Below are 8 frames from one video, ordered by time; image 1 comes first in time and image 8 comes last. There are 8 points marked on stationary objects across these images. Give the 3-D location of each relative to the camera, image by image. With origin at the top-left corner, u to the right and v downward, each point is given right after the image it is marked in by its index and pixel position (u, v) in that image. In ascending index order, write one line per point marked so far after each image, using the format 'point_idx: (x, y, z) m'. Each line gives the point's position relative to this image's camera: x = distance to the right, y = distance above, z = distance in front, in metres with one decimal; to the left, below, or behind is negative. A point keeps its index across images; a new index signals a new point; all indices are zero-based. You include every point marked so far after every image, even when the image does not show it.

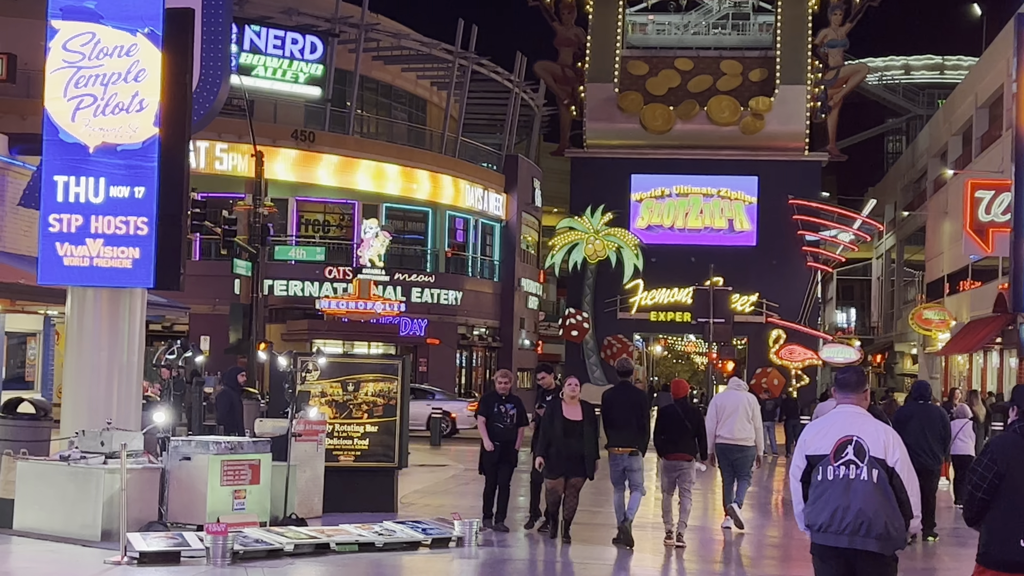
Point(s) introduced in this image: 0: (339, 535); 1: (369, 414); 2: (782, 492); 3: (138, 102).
0: (-1.4, -1.9, +9.3) m
1: (-1.5, -1.3, +12.4) m
2: (+4.2, -3.2, +18.6) m
3: (-4.2, +2.1, +13.4) m
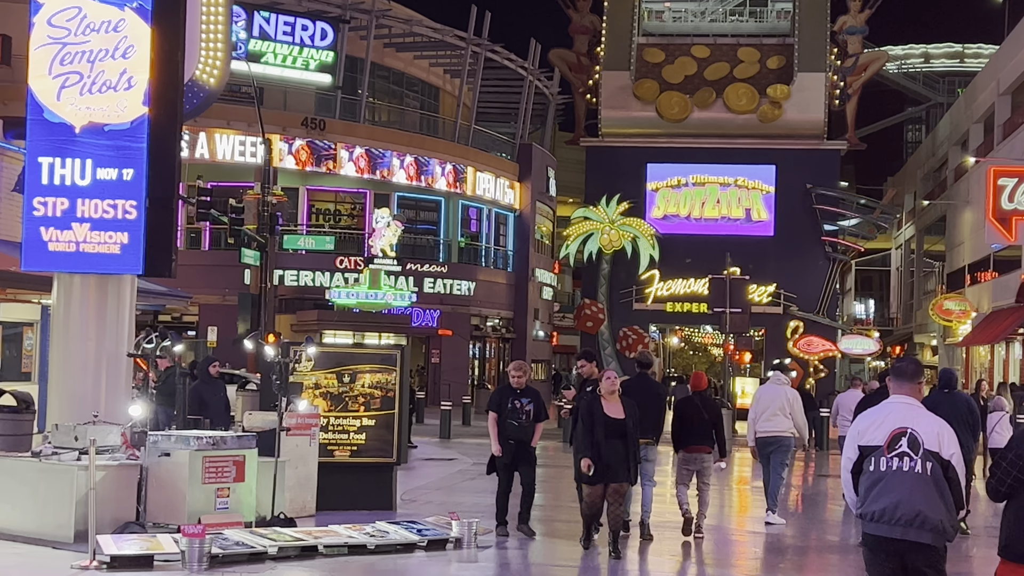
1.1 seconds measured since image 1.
0: (-1.4, -1.8, +8.7) m
1: (-1.5, -1.2, +11.8) m
2: (+4.3, -3.0, +17.9) m
3: (-4.1, +2.2, +12.8) m
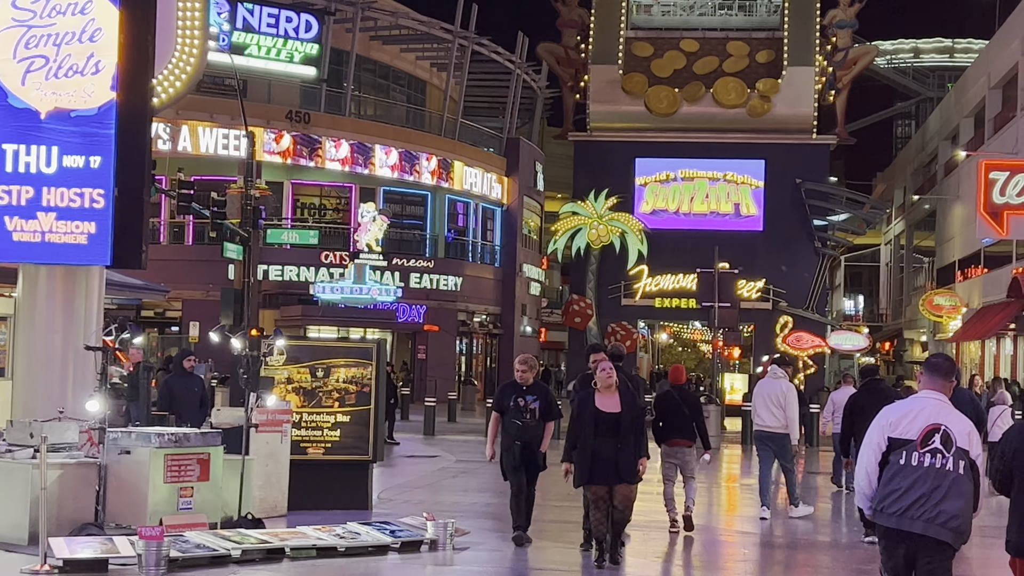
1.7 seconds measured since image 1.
0: (-1.5, -1.7, +8.3) m
1: (-1.6, -1.1, +11.3) m
2: (+4.1, -2.9, +17.5) m
3: (-4.3, +2.3, +12.3) m
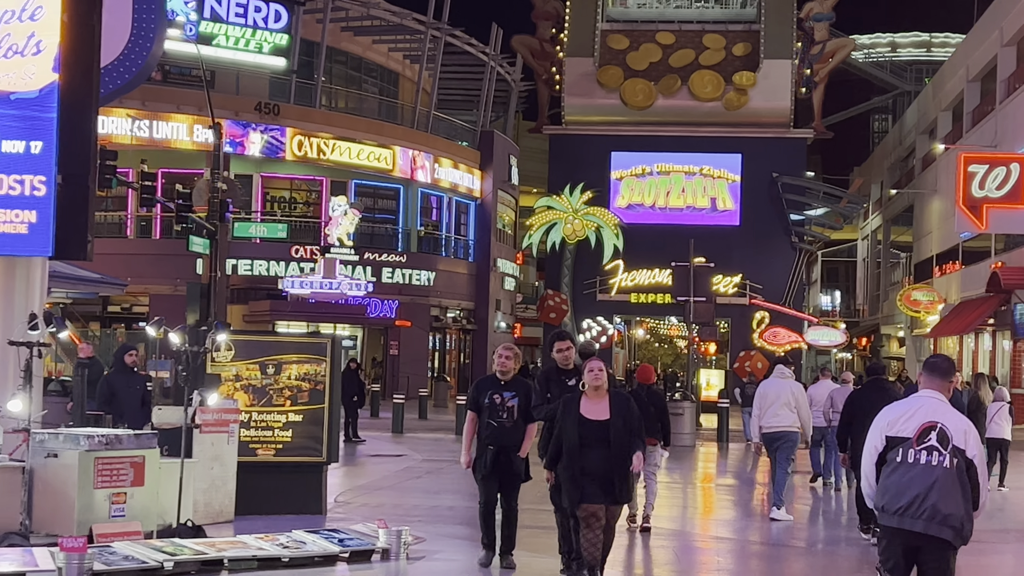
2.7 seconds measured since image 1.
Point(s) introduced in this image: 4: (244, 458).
0: (-1.8, -1.7, +7.7) m
1: (-2.0, -1.0, +10.7) m
2: (+3.6, -2.8, +17.1) m
3: (-4.7, +2.4, +11.7) m
4: (-2.4, -1.5, +10.7) m
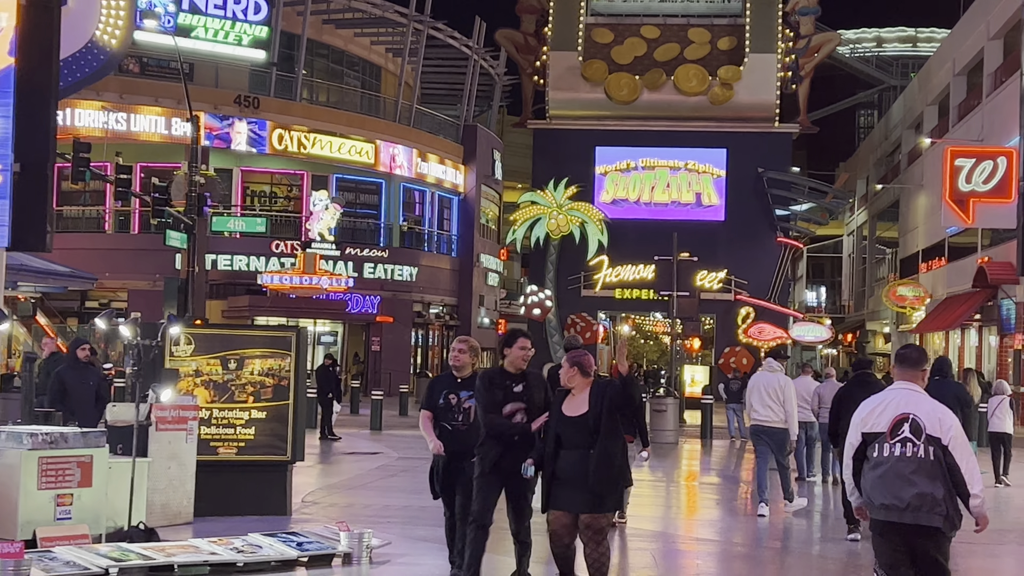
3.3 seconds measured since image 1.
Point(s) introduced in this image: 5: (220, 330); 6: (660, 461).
0: (-2.0, -1.6, +7.3) m
1: (-2.2, -0.9, +10.3) m
2: (+3.3, -2.7, +16.7) m
3: (-4.9, +2.5, +11.2) m
4: (-2.6, -1.4, +10.3) m
5: (-2.5, -0.4, +10.2) m
6: (+2.4, -2.8, +19.6) m
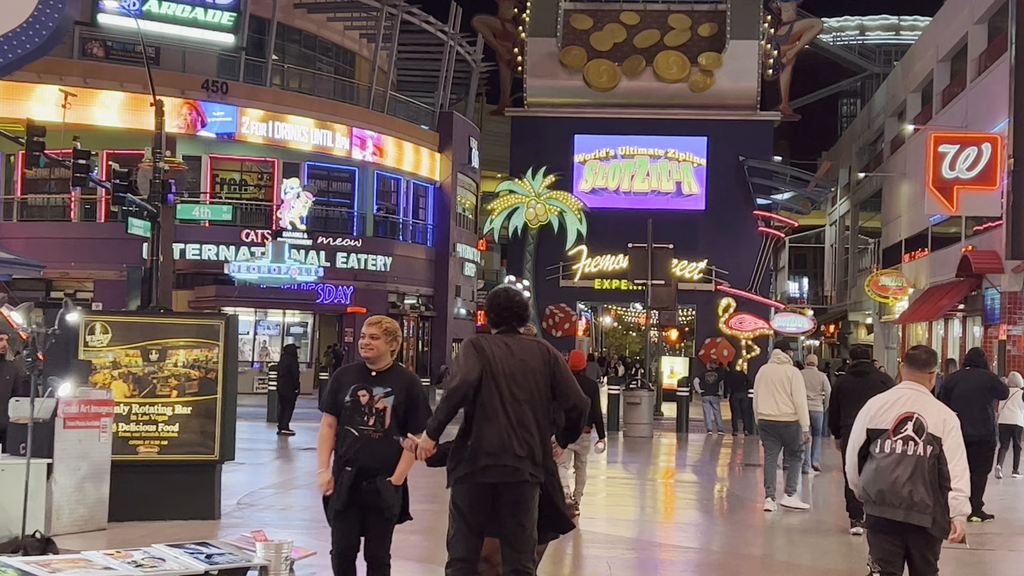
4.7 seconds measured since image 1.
0: (-2.3, -1.5, +6.5) m
1: (-2.6, -0.8, +9.5) m
2: (+2.8, -2.5, +16.0) m
3: (-5.3, +2.6, +10.3) m
4: (-3.0, -1.3, +9.4) m
5: (-2.9, -0.2, +9.4) m
6: (+1.9, -2.6, +18.8) m
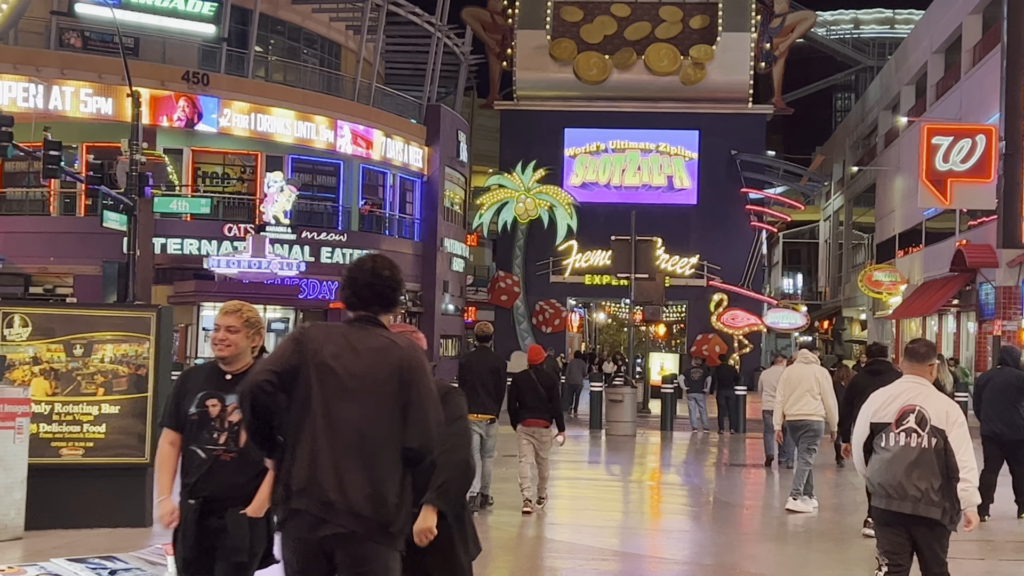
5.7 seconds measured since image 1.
0: (-2.6, -1.4, +5.9) m
1: (-2.9, -0.7, +8.9) m
2: (+2.5, -2.5, +15.4) m
3: (-5.6, +2.7, +9.7) m
4: (-3.3, -1.2, +8.8) m
5: (-3.2, -0.2, +8.8) m
6: (+1.6, -2.5, +18.2) m
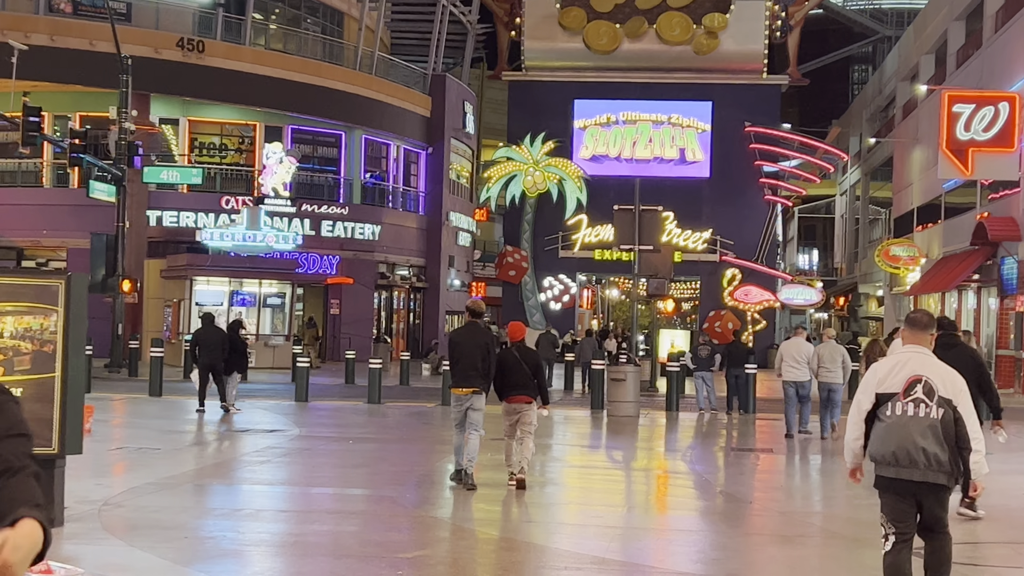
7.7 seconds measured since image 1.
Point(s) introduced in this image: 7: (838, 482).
0: (-2.9, -1.3, +4.8) m
1: (-3.1, -0.5, +7.8) m
2: (+2.4, -2.1, +14.3) m
3: (-5.8, +2.9, +8.6) m
4: (-3.6, -1.0, +7.8) m
5: (-3.4, +0.1, +7.7) m
6: (+1.5, -2.1, +17.1) m
7: (+3.5, -2.1, +13.0) m
